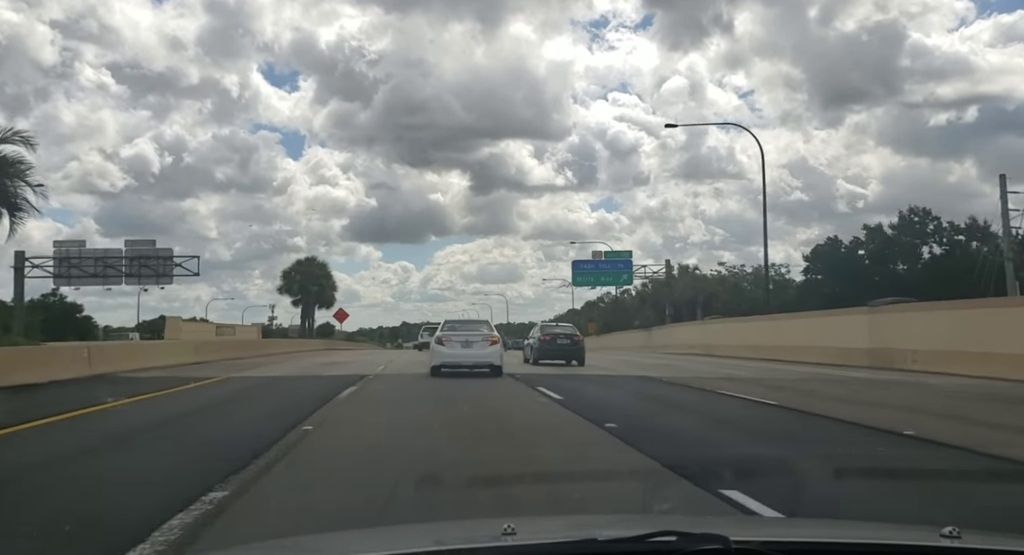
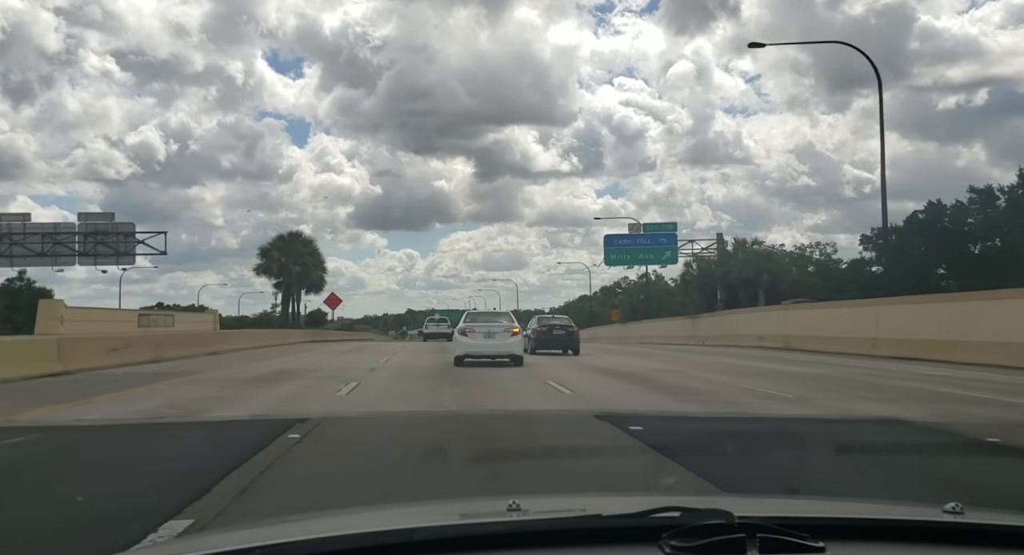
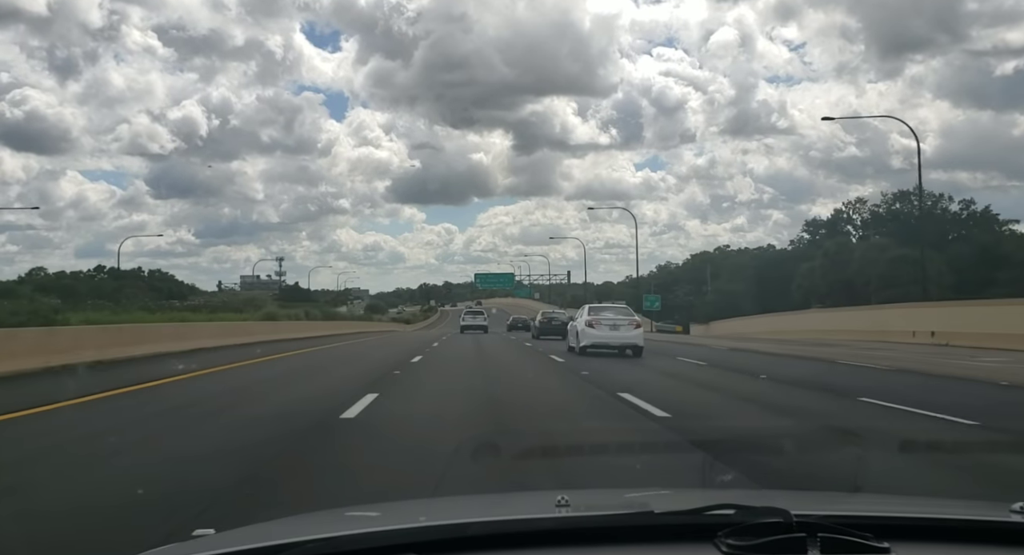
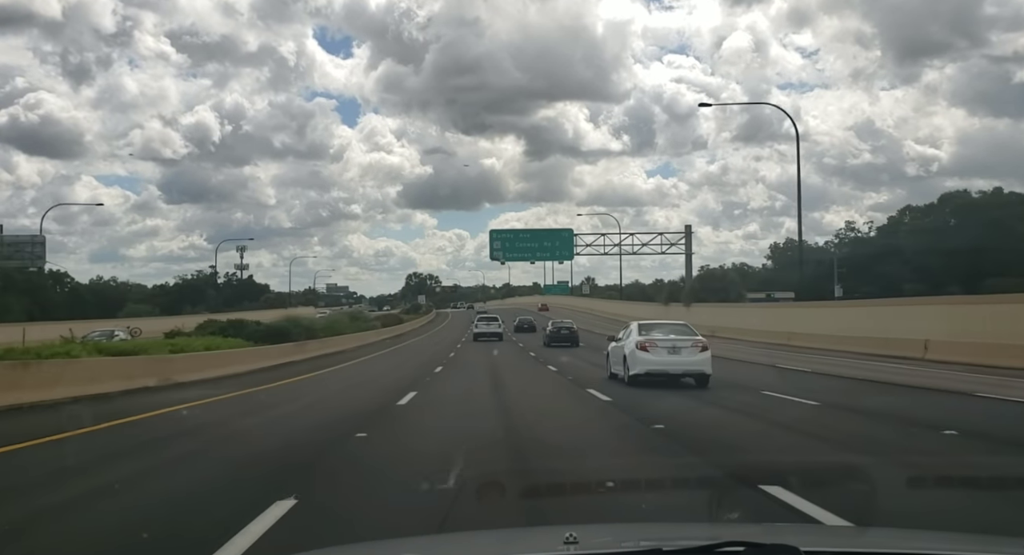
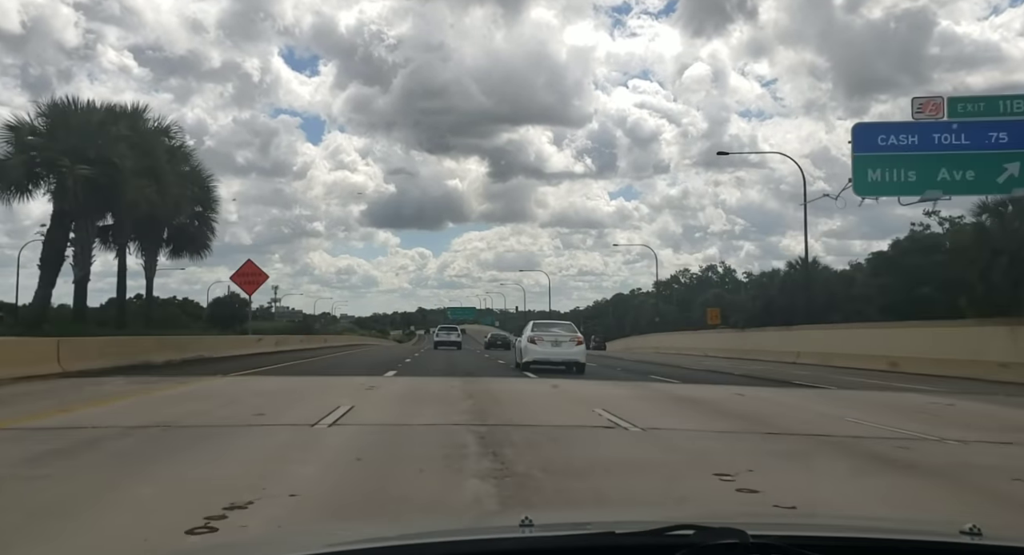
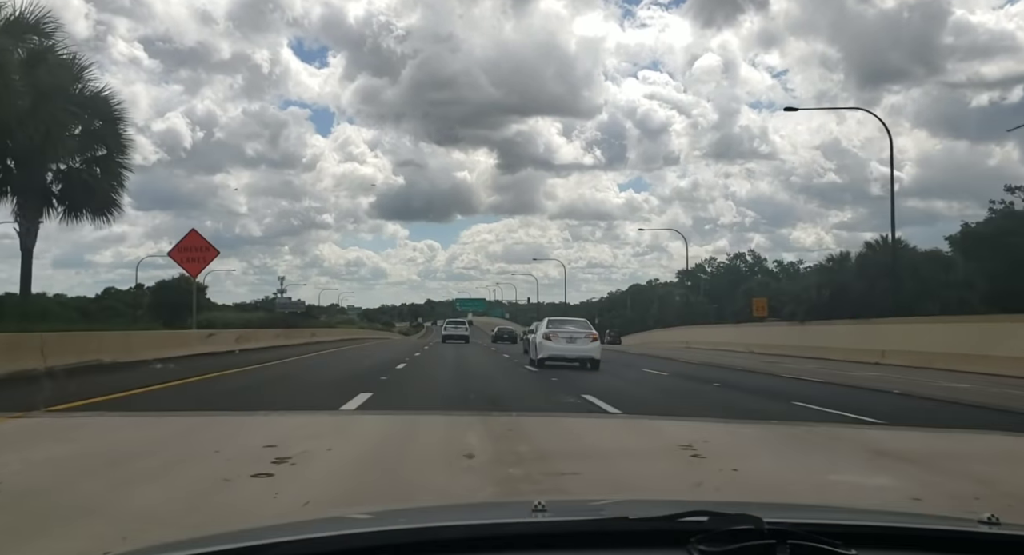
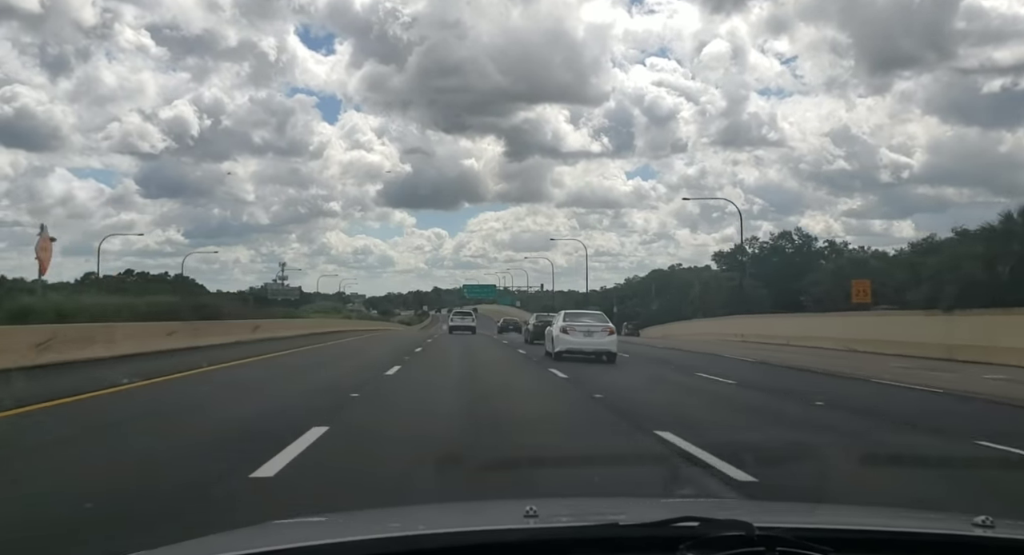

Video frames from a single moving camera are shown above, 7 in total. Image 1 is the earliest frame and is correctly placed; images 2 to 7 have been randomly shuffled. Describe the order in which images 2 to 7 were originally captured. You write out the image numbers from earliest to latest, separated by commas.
2, 5, 6, 7, 3, 4
